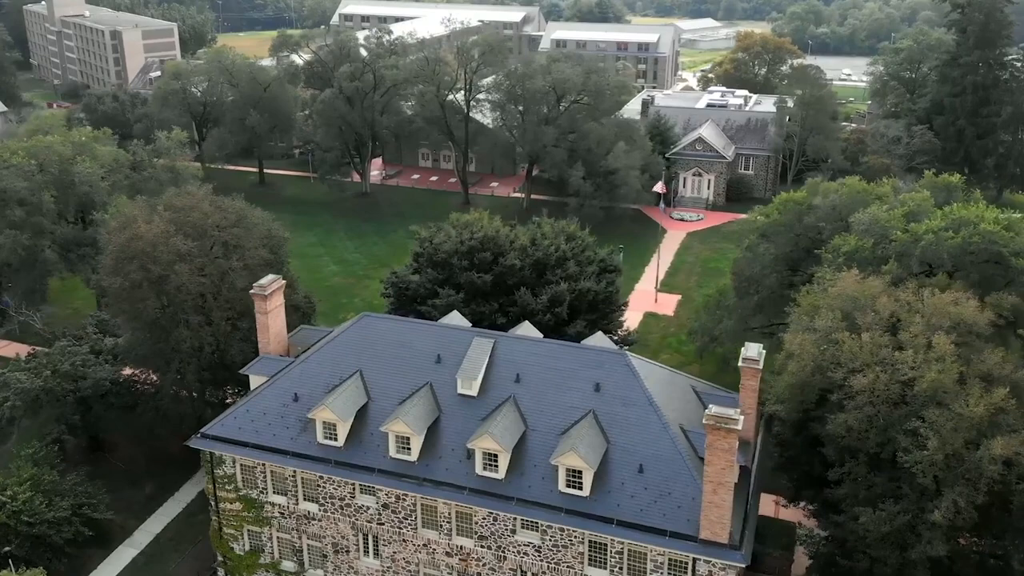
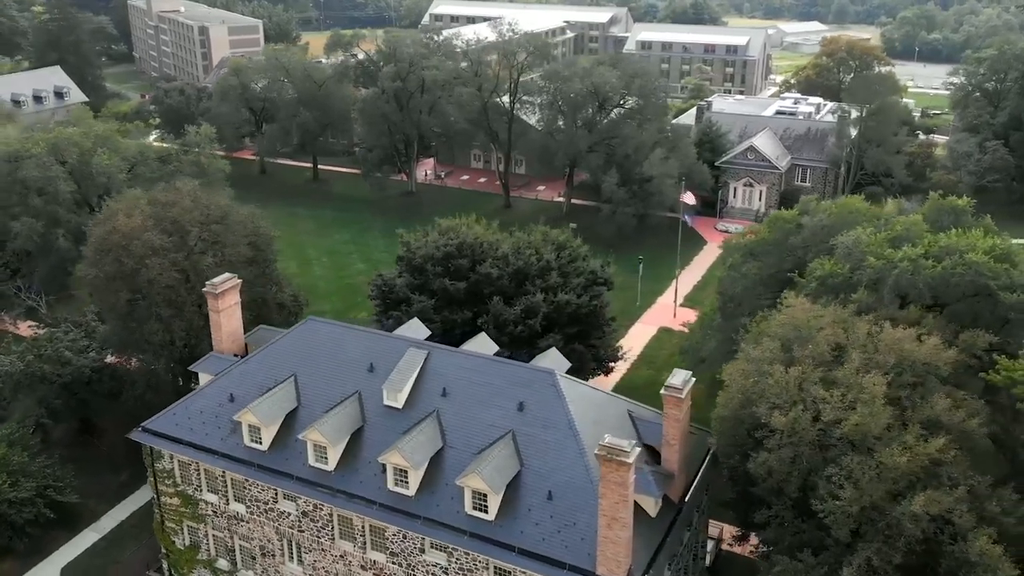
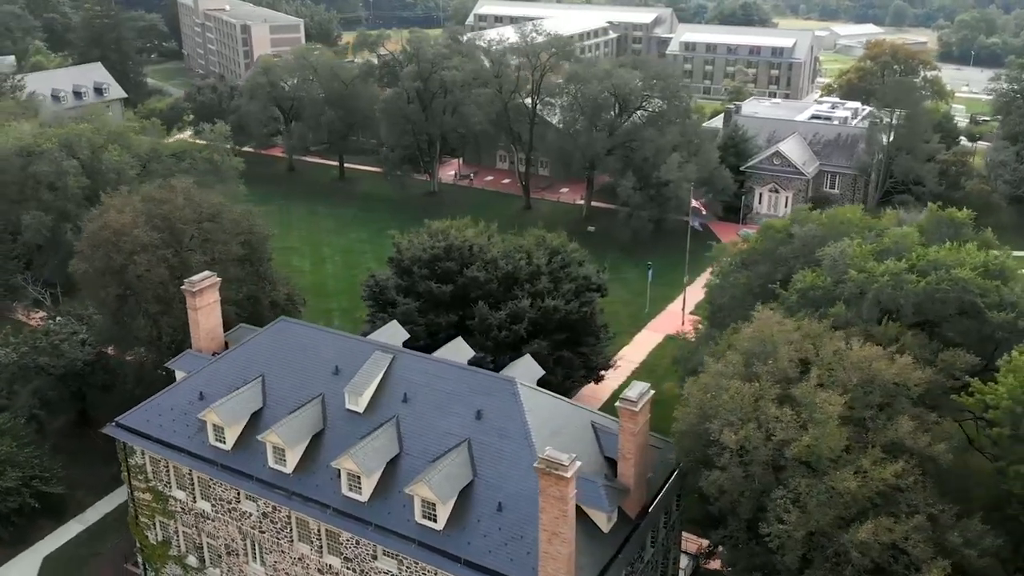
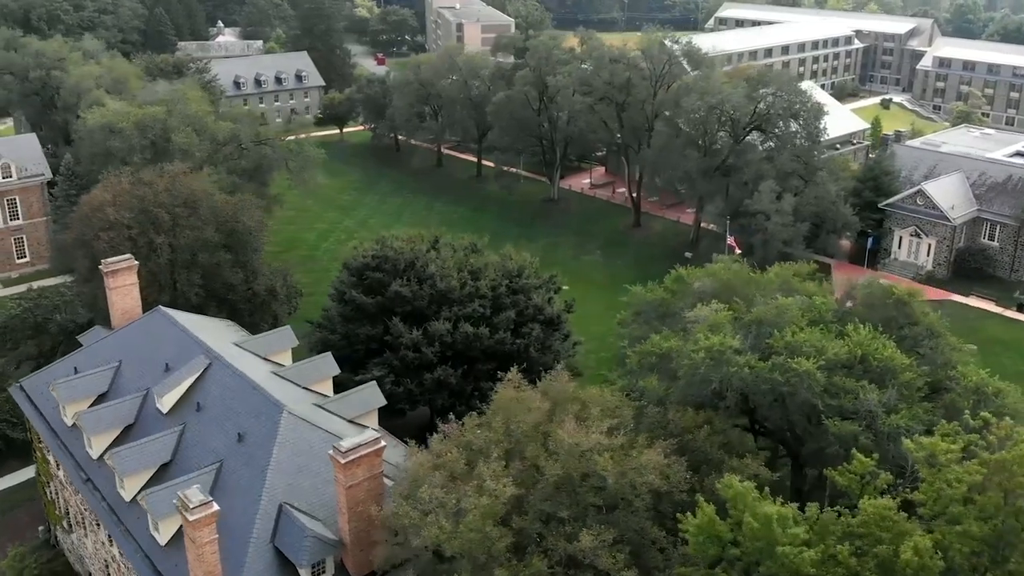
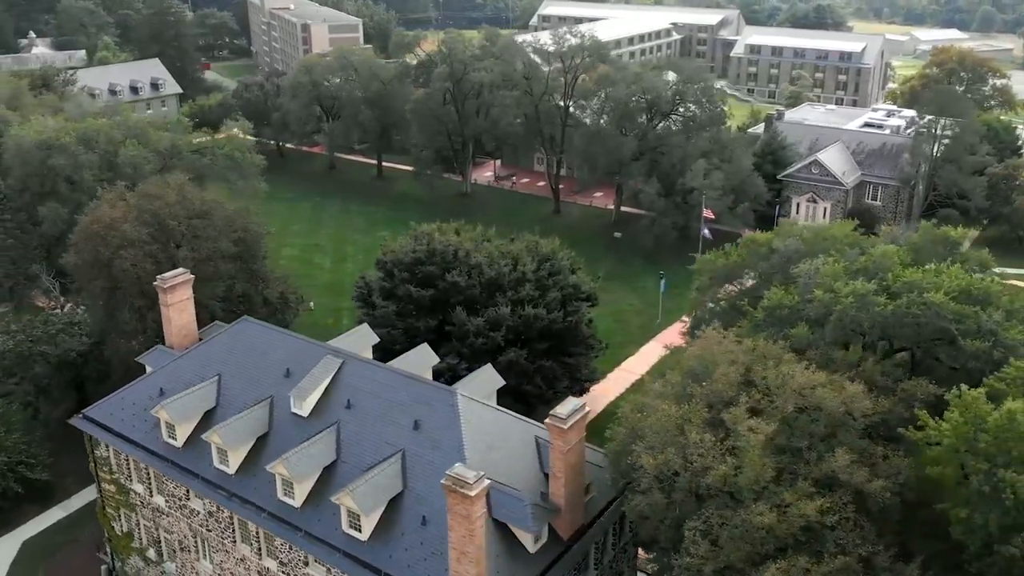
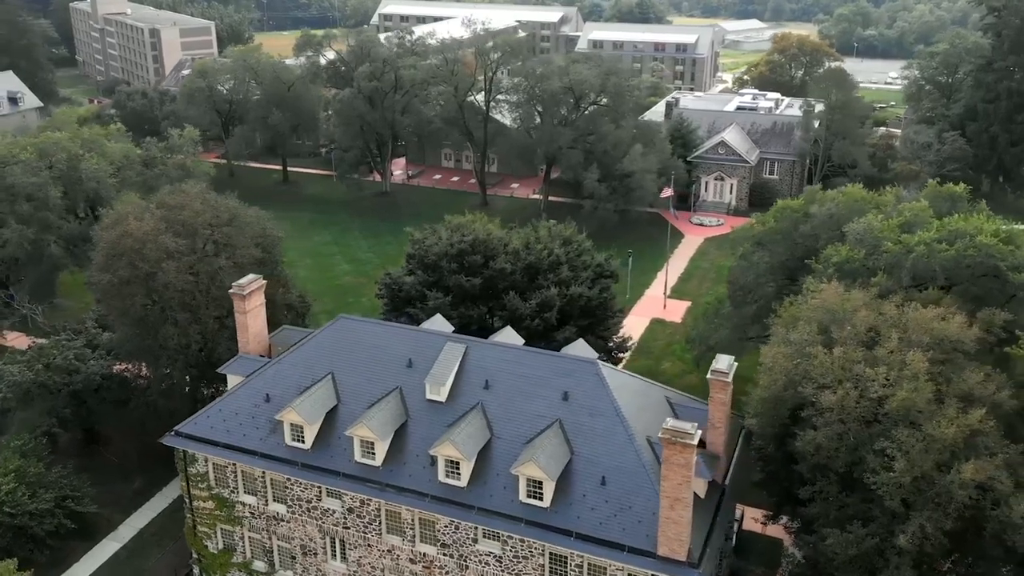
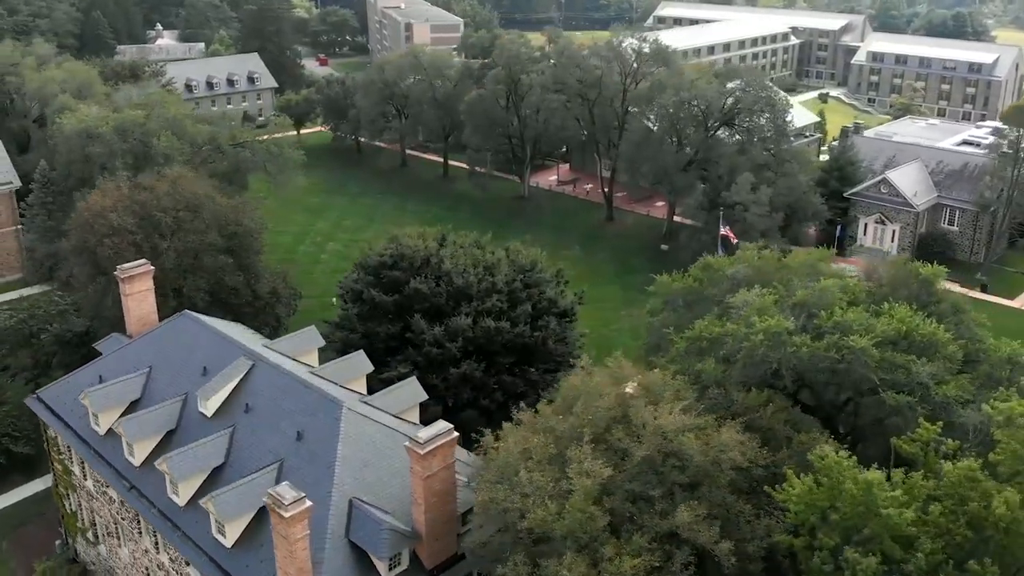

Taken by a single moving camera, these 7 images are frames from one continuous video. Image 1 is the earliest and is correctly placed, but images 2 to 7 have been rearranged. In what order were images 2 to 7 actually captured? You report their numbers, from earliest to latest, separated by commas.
6, 2, 3, 5, 7, 4
